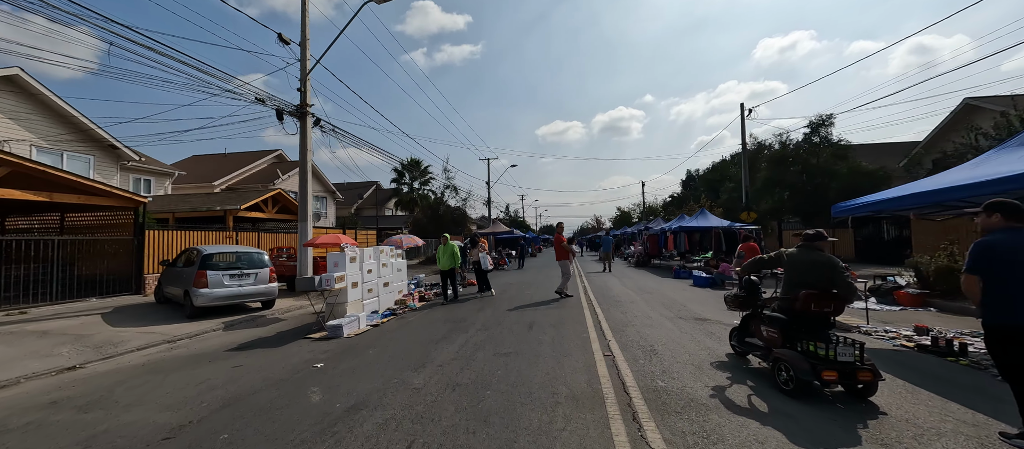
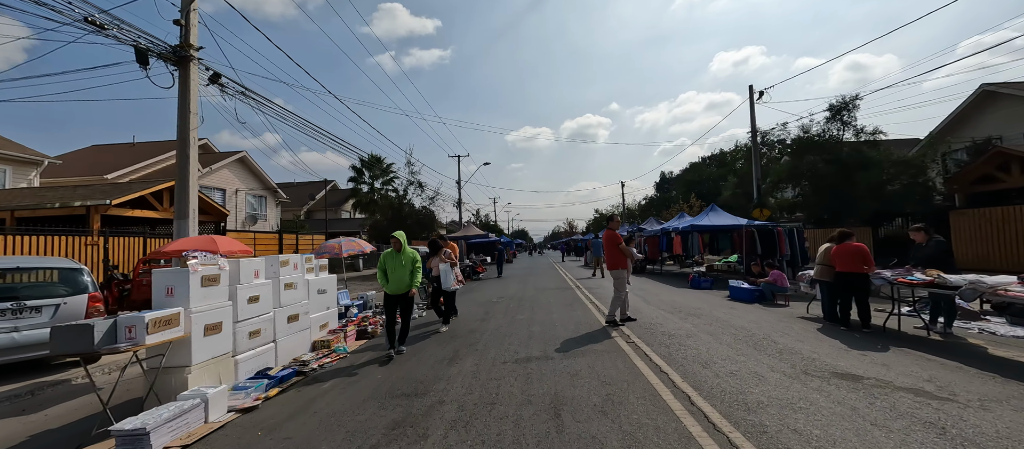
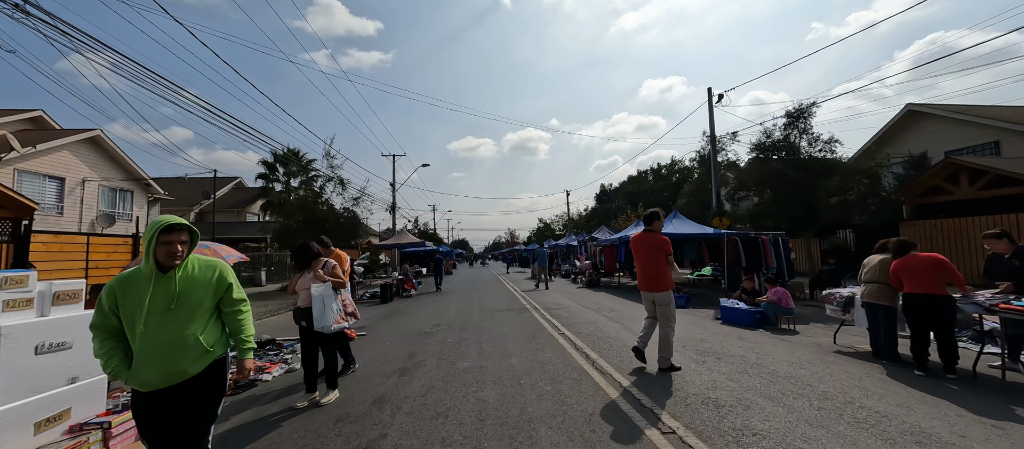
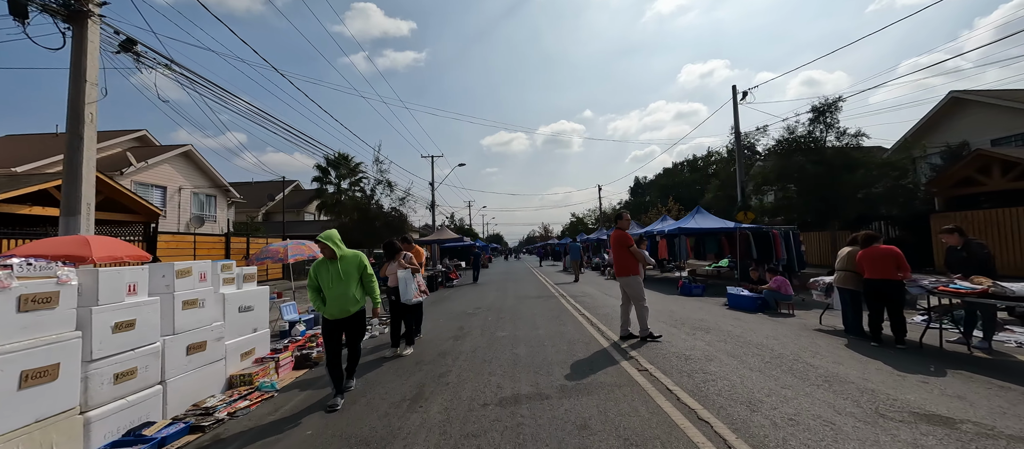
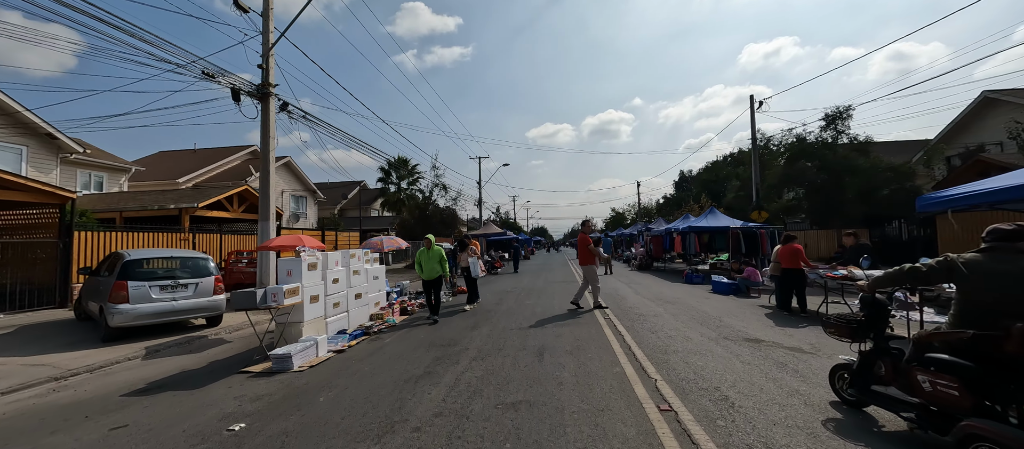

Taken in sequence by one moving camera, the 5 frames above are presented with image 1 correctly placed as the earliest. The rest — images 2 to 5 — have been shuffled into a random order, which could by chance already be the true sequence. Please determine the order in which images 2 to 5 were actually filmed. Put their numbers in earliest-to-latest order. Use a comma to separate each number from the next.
5, 2, 4, 3
